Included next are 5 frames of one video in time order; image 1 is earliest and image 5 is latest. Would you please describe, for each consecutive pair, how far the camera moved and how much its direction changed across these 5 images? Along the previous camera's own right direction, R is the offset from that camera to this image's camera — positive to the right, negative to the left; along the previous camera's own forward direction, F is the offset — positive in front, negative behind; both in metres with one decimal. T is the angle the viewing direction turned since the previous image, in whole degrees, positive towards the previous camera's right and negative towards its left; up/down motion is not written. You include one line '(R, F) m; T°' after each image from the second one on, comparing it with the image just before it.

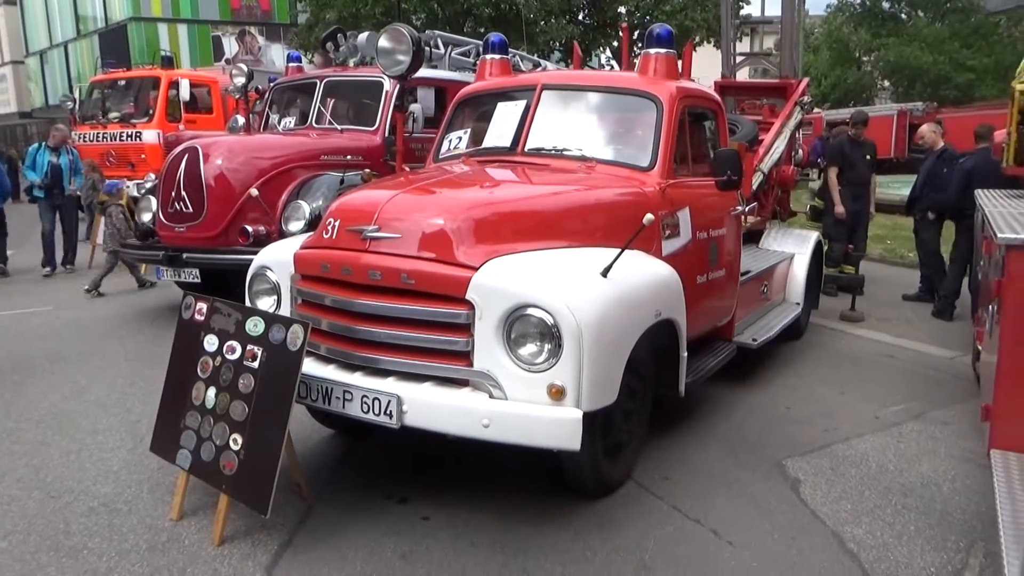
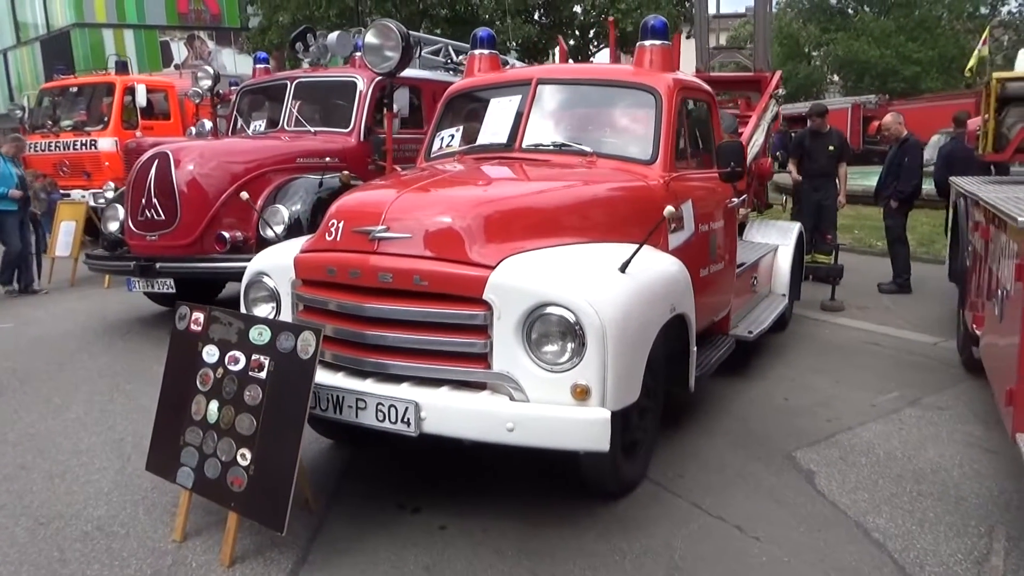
(-0.2, +0.1) m; +3°
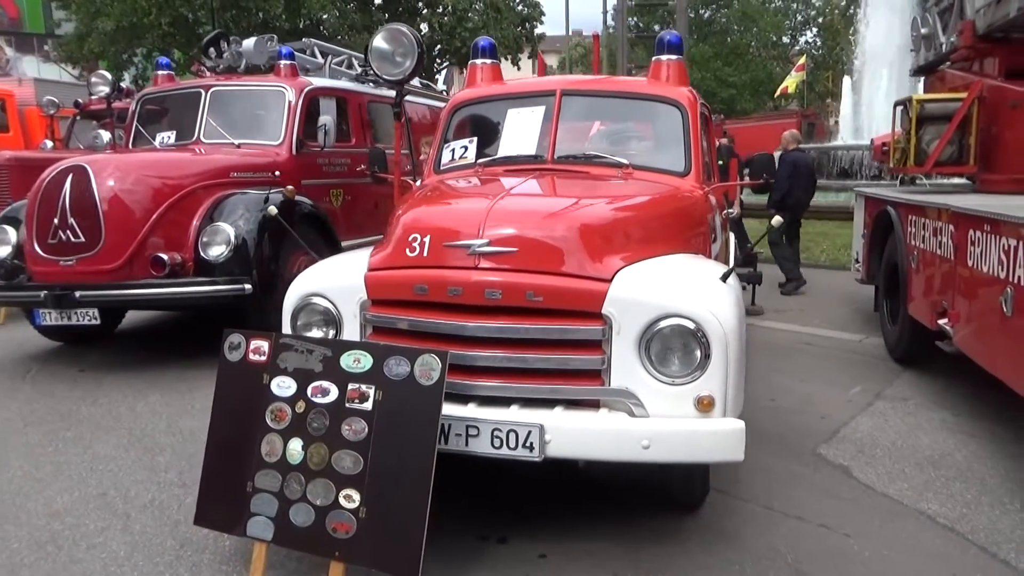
(-1.1, +0.3) m; +12°
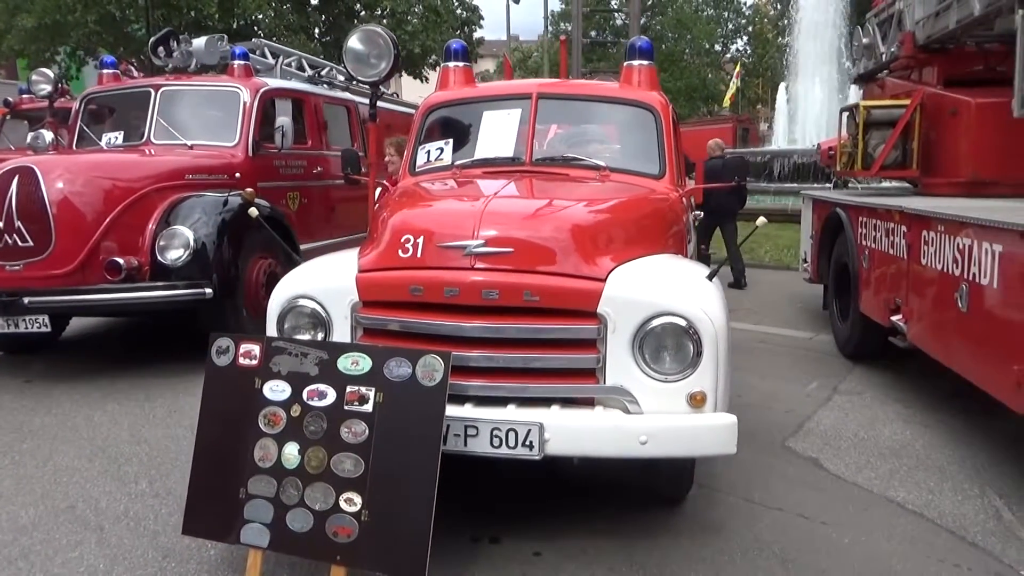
(-0.2, 0.0) m; +5°
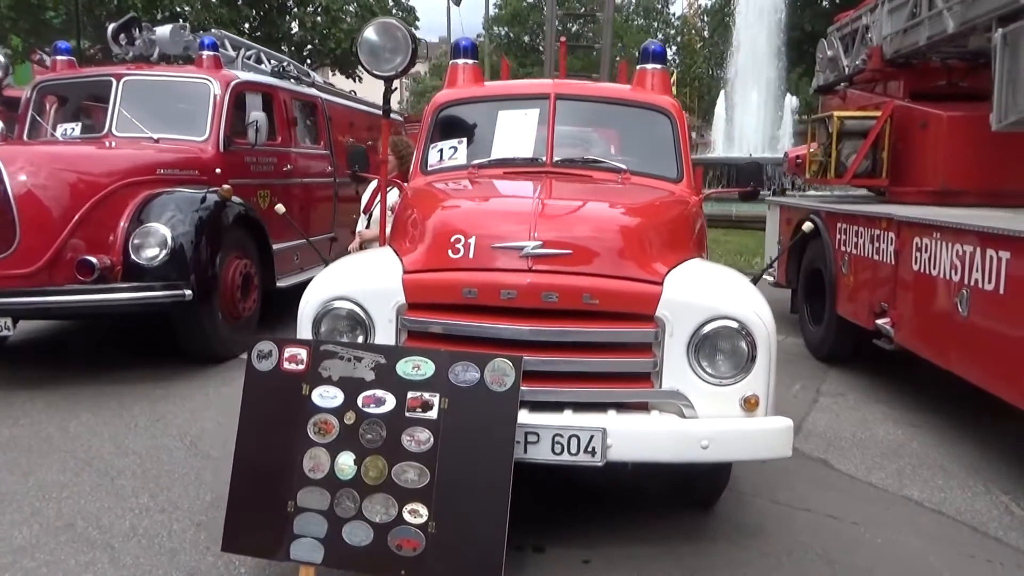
(-0.5, +0.1) m; +5°
